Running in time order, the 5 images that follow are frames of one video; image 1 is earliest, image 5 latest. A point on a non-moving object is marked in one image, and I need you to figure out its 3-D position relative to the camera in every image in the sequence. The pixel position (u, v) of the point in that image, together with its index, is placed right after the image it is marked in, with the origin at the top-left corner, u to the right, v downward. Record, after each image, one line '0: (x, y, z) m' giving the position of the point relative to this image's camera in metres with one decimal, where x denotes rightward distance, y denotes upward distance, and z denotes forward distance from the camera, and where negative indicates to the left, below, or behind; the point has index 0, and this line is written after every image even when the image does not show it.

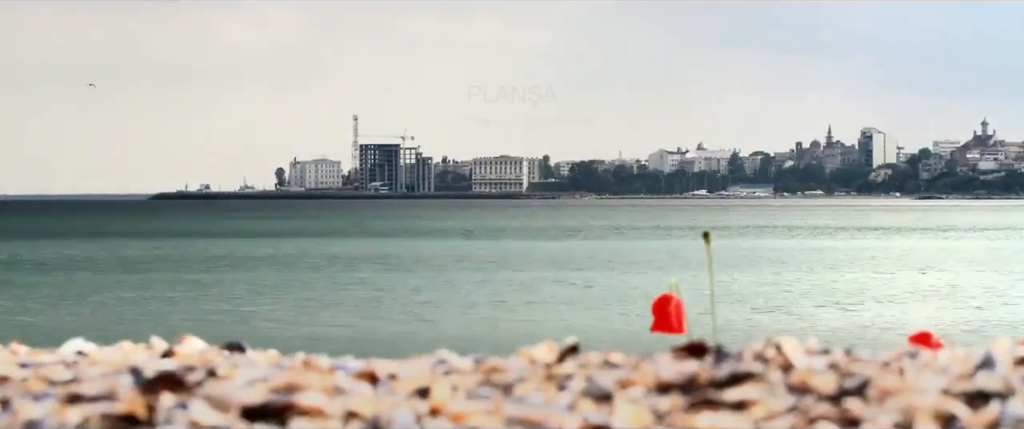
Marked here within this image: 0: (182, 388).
0: (-1.1, -0.6, +3.9) m
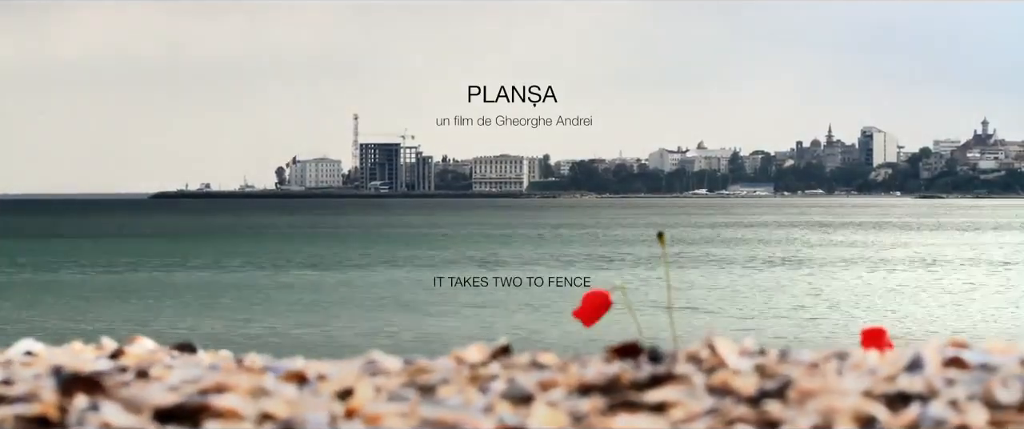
0: (-1.3, -0.6, +3.9) m
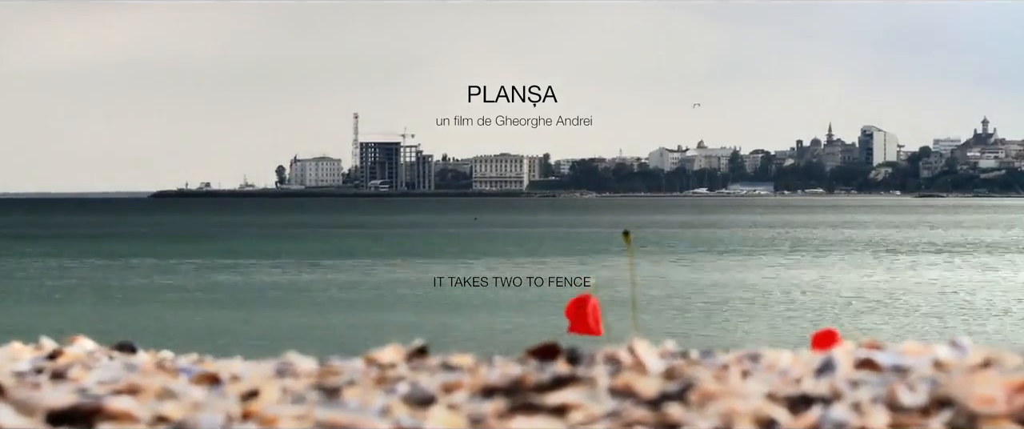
0: (-1.6, -0.6, +3.8) m
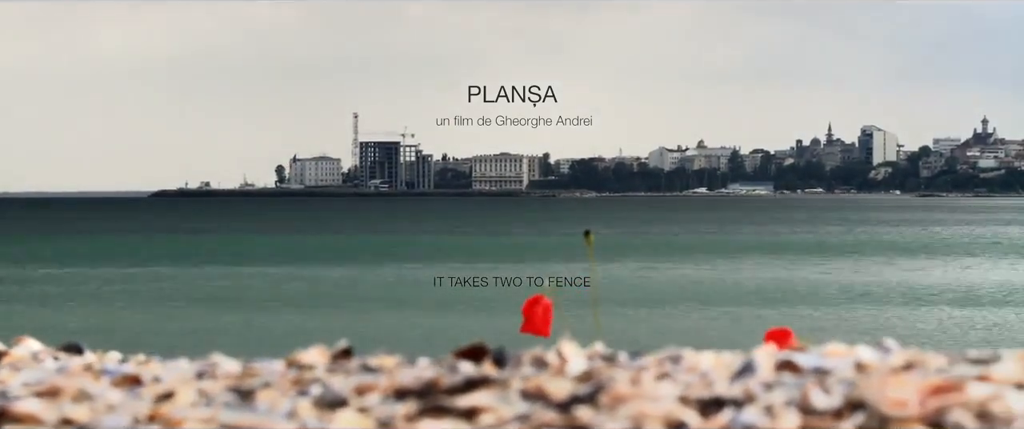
0: (-0.3, -0.6, +3.8) m
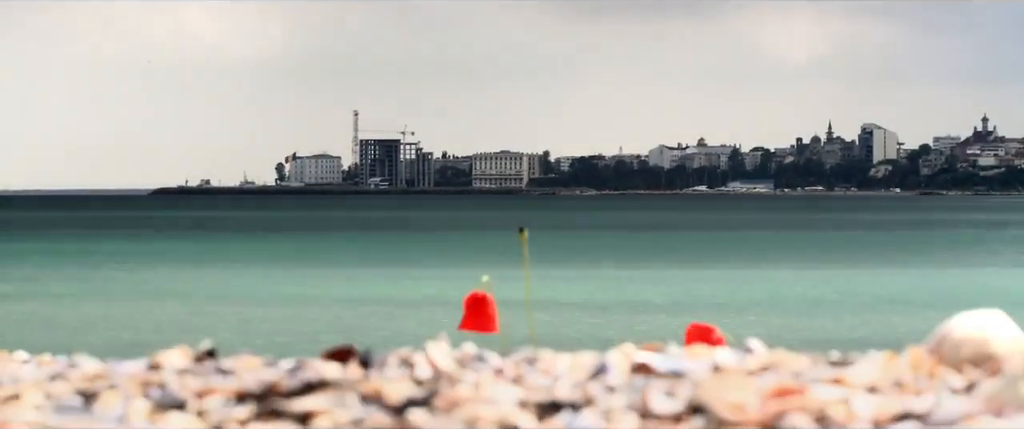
0: (-1.5, -0.6, +3.6) m
